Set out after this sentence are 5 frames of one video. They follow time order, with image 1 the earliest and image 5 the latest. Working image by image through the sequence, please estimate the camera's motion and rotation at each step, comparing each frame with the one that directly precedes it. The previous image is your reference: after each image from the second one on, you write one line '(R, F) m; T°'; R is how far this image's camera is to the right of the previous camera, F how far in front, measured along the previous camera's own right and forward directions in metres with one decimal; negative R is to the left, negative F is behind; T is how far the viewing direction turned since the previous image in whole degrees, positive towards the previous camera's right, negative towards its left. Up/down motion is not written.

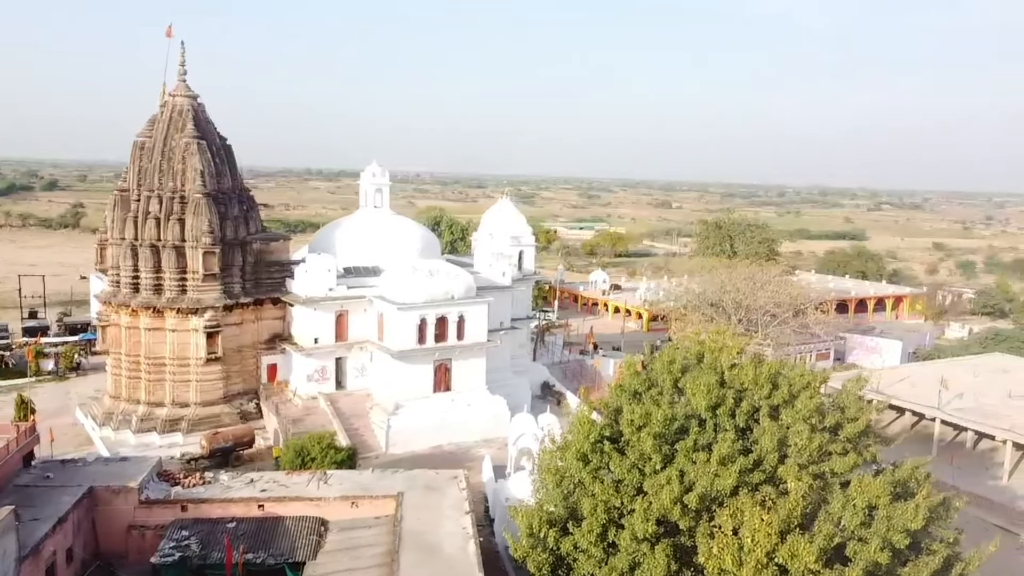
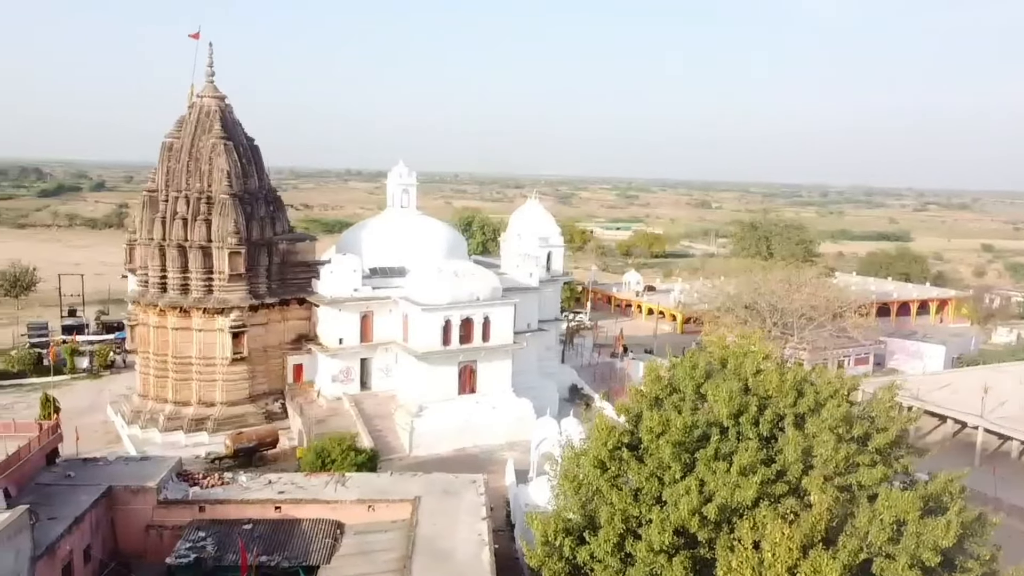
(+0.3, +0.3) m; -3°
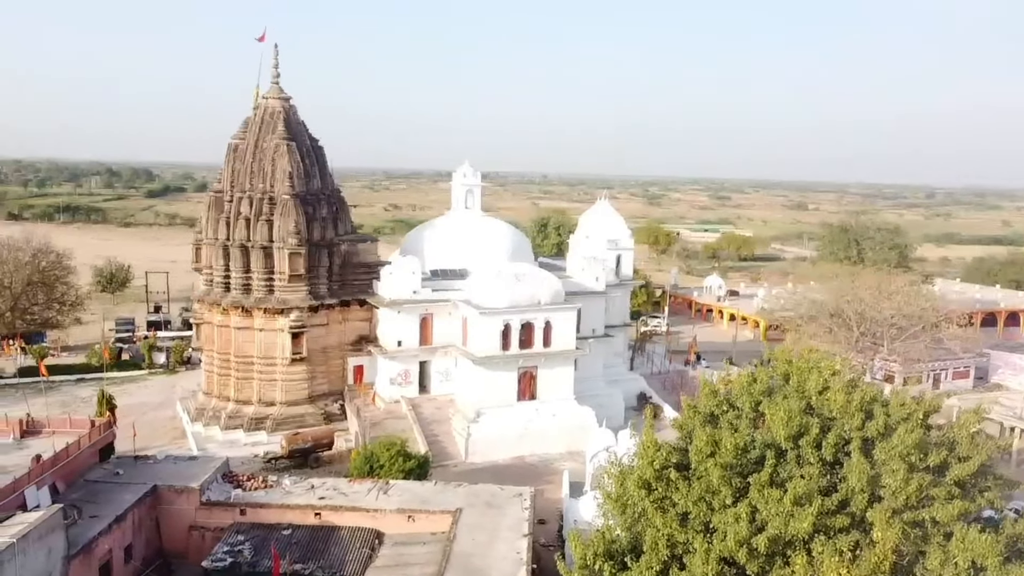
(+0.7, +0.7) m; -6°
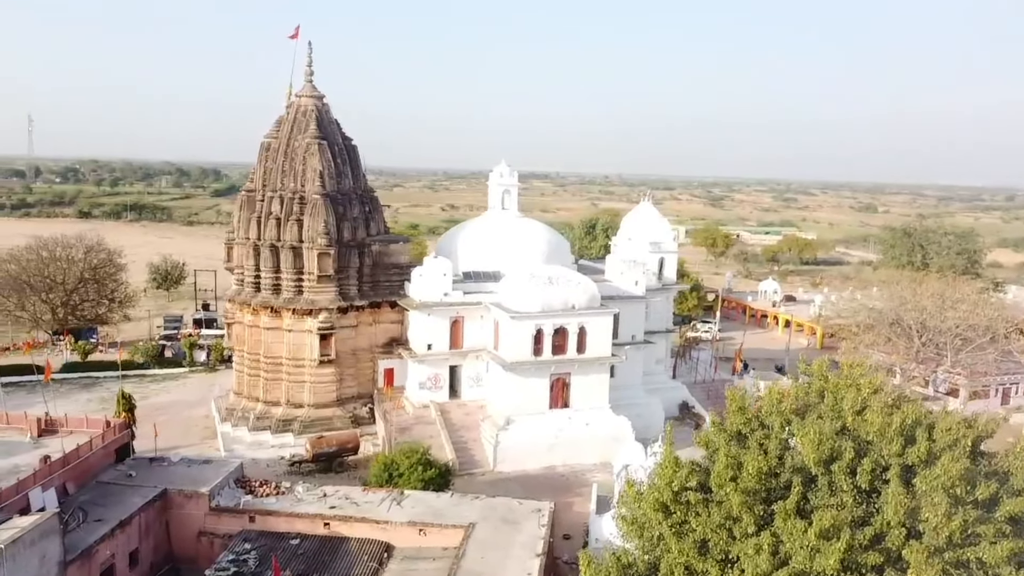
(+0.7, +0.7) m; -4°
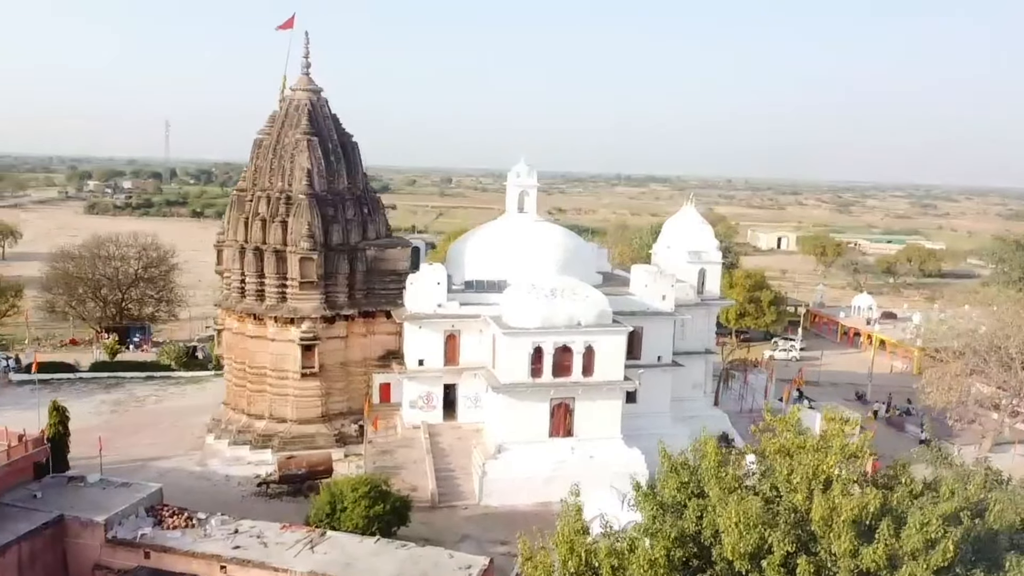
(+2.8, +2.4) m; -8°
